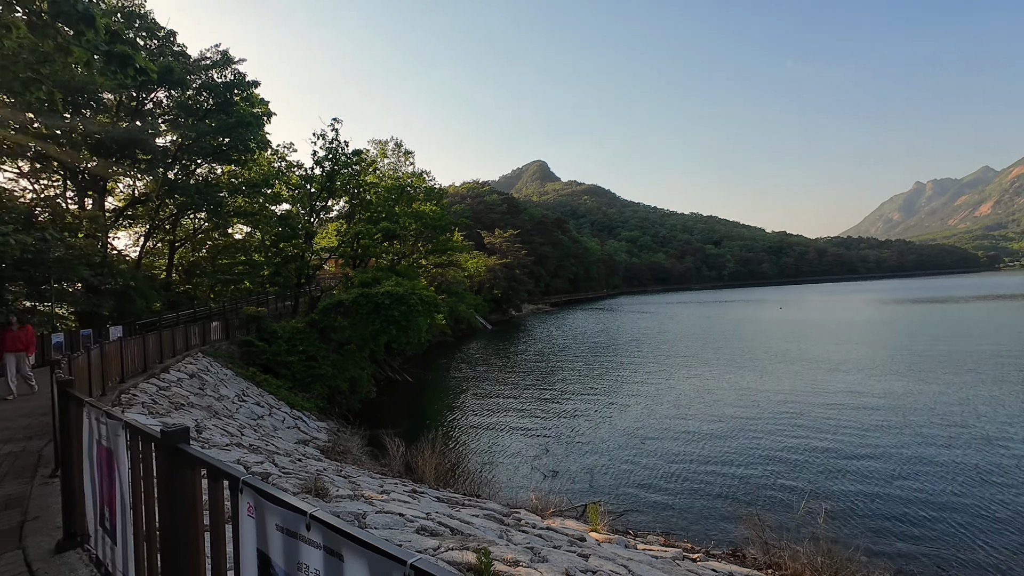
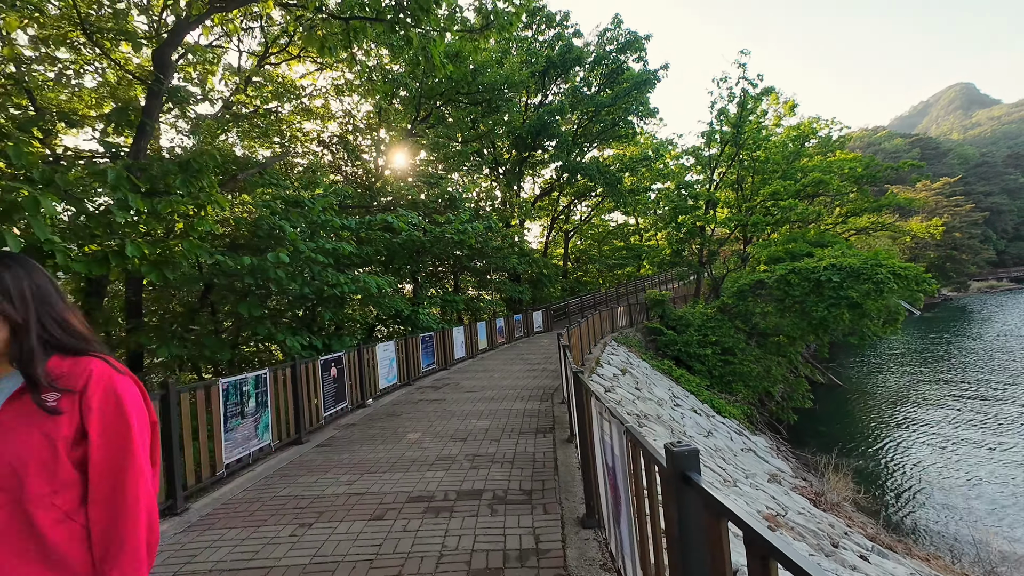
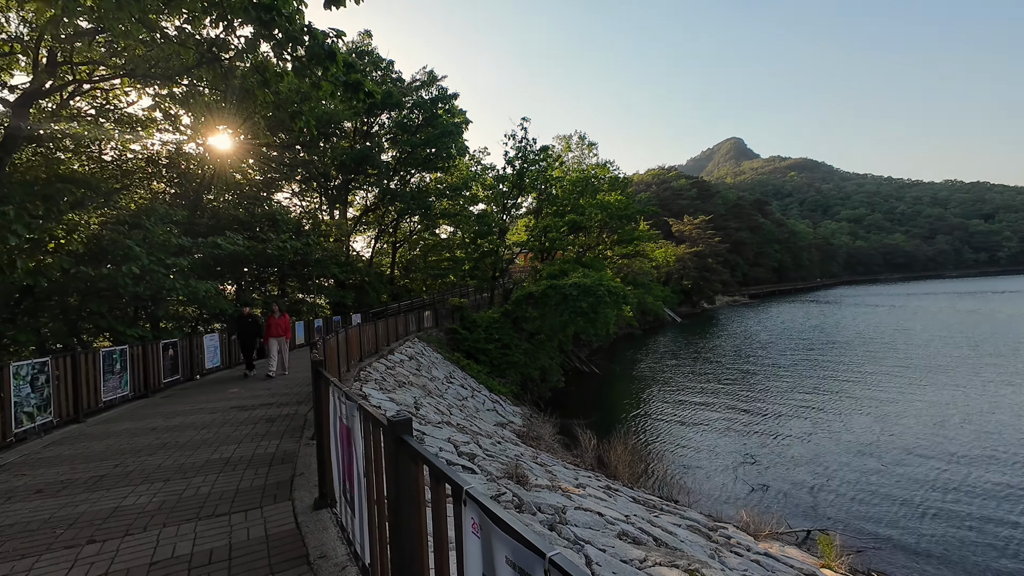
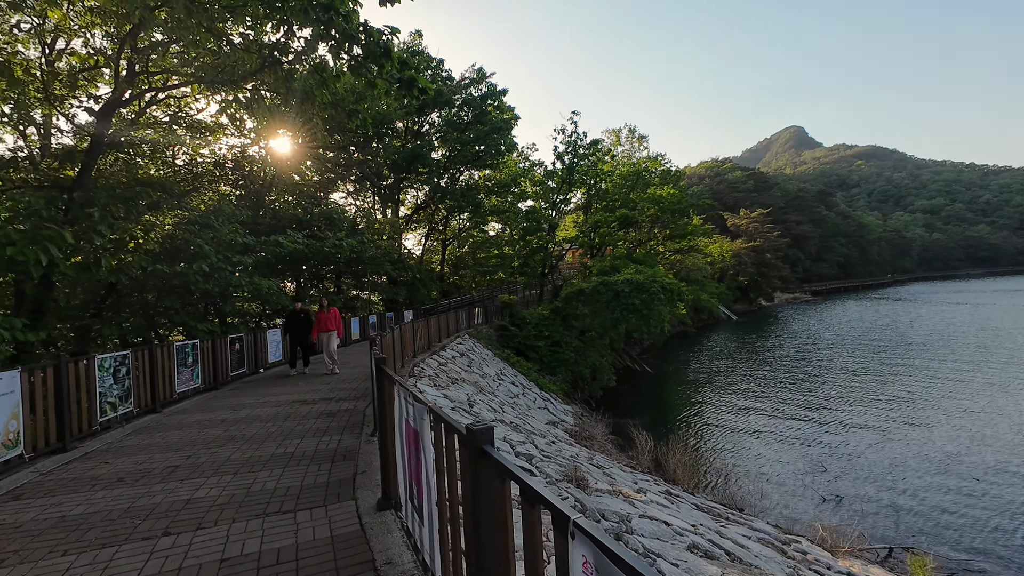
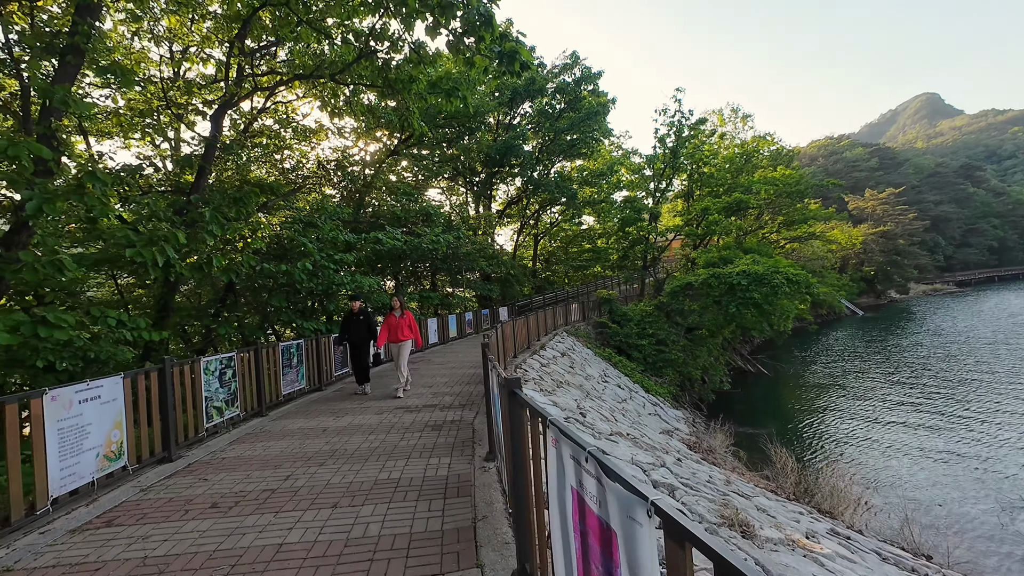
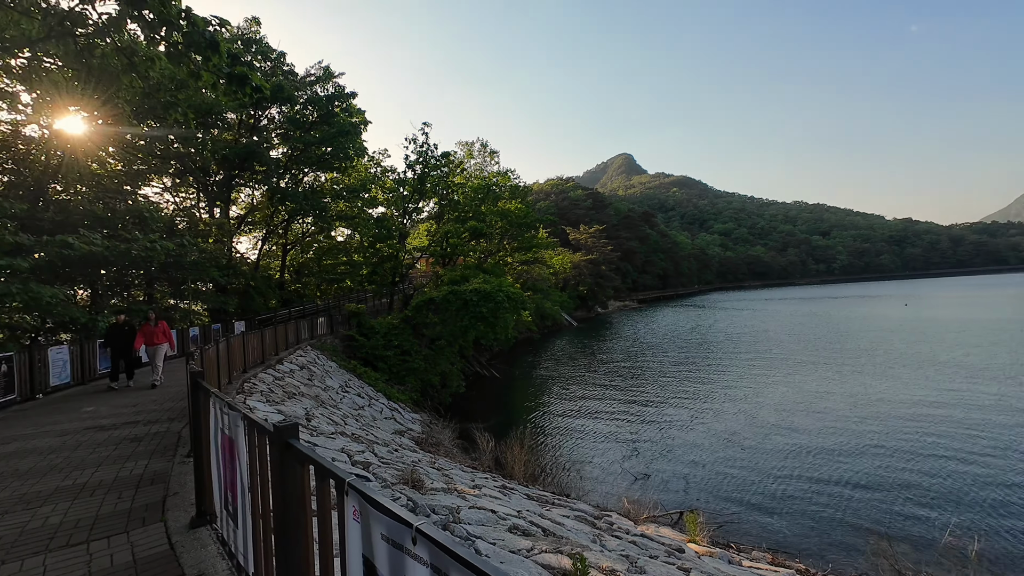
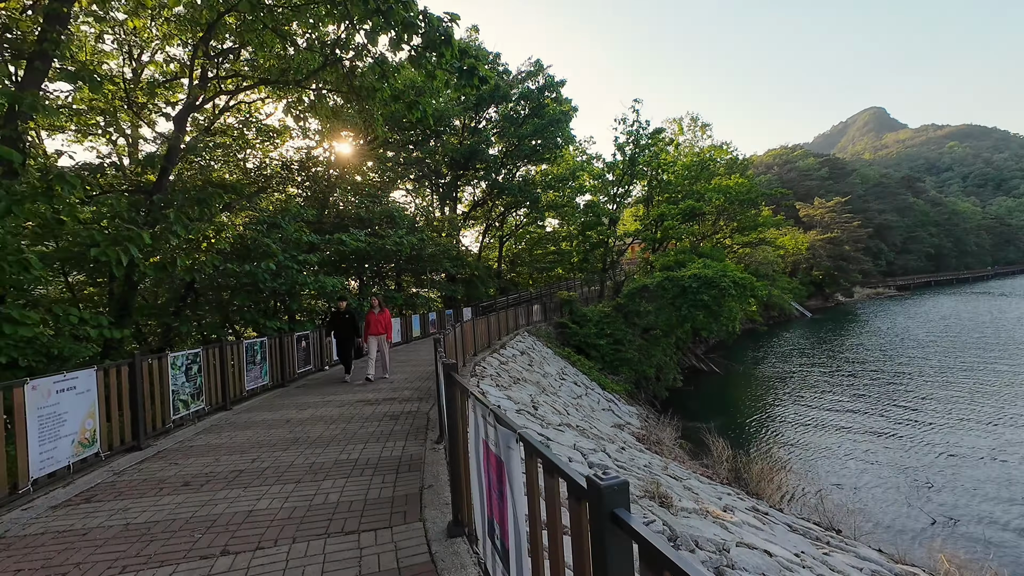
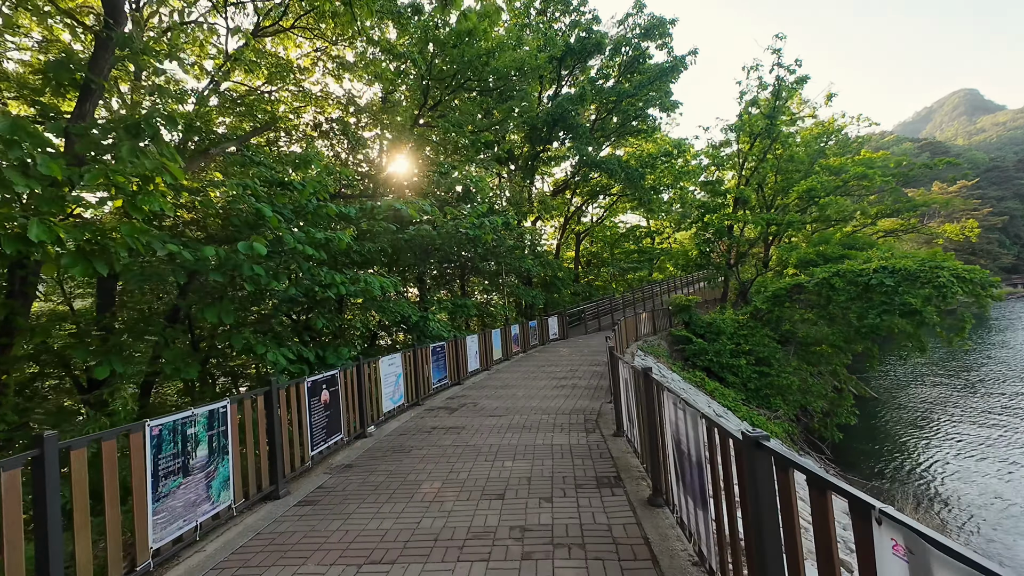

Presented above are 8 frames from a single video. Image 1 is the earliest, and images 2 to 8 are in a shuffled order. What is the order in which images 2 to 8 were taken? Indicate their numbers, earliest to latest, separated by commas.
6, 3, 4, 7, 5, 2, 8
